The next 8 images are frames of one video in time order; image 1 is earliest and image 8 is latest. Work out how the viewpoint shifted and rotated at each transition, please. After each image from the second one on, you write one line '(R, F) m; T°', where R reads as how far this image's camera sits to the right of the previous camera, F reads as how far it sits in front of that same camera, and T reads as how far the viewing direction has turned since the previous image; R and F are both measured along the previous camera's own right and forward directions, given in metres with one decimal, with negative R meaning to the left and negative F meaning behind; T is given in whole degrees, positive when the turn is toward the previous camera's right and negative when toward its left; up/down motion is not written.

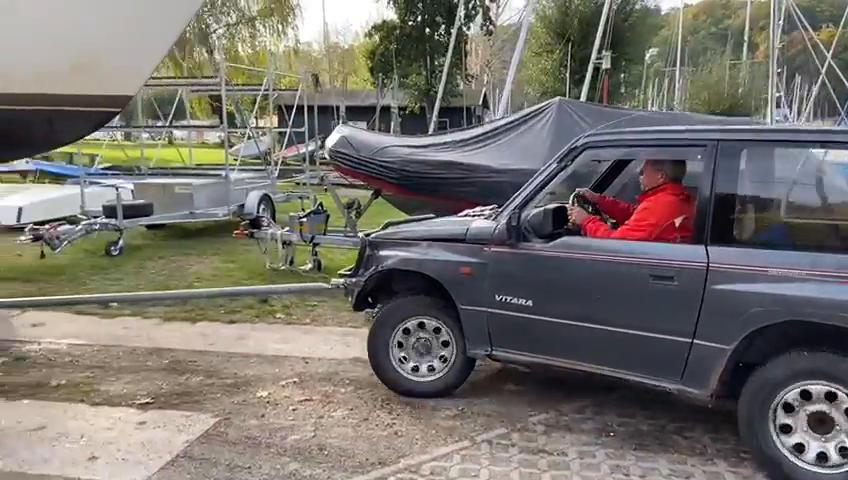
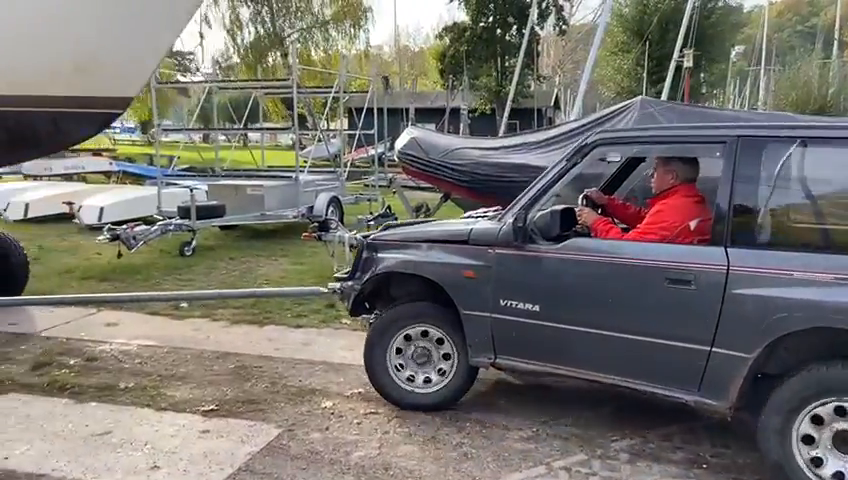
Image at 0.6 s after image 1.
(0.0, +0.3) m; -6°
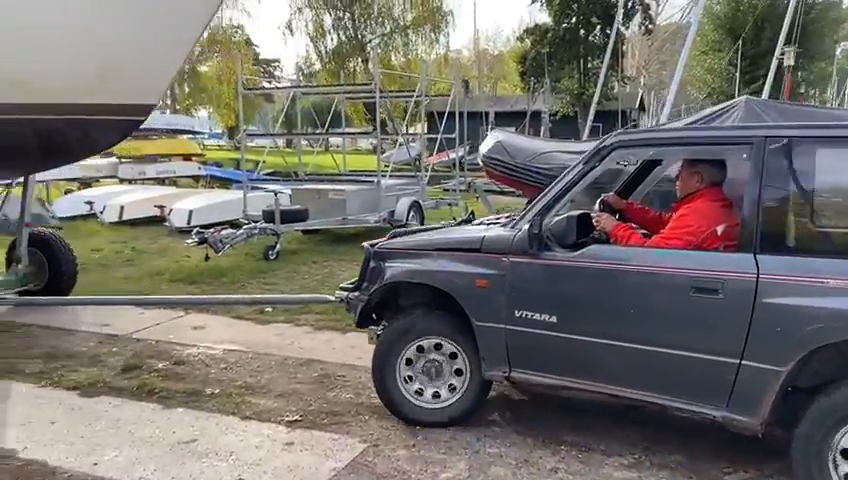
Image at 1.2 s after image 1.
(-0.1, +0.2) m; -7°
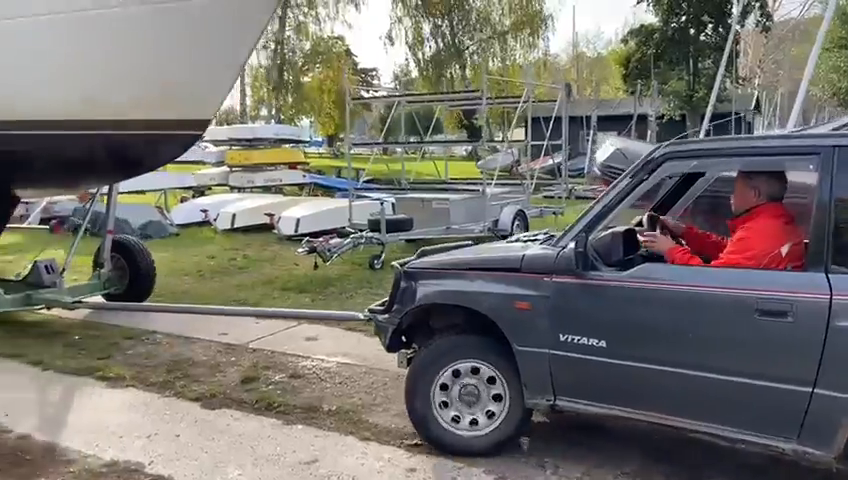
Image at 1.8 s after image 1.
(-0.2, +0.2) m; -8°
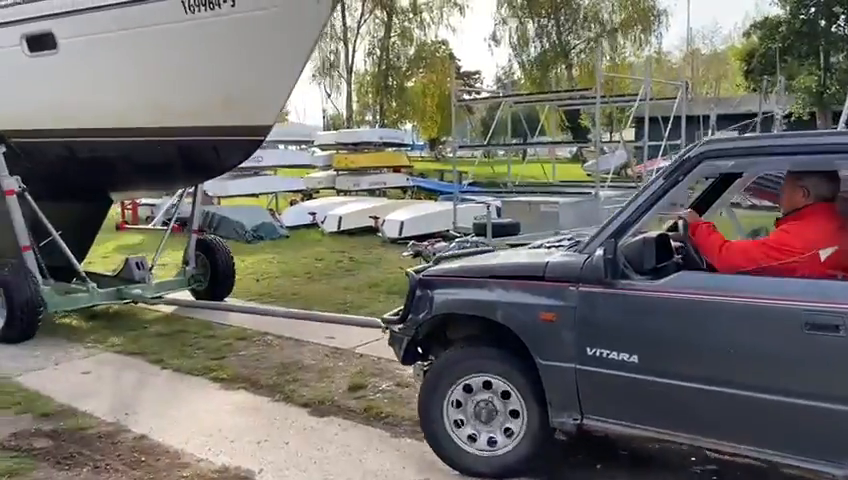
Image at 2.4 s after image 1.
(-0.1, +0.2) m; -9°
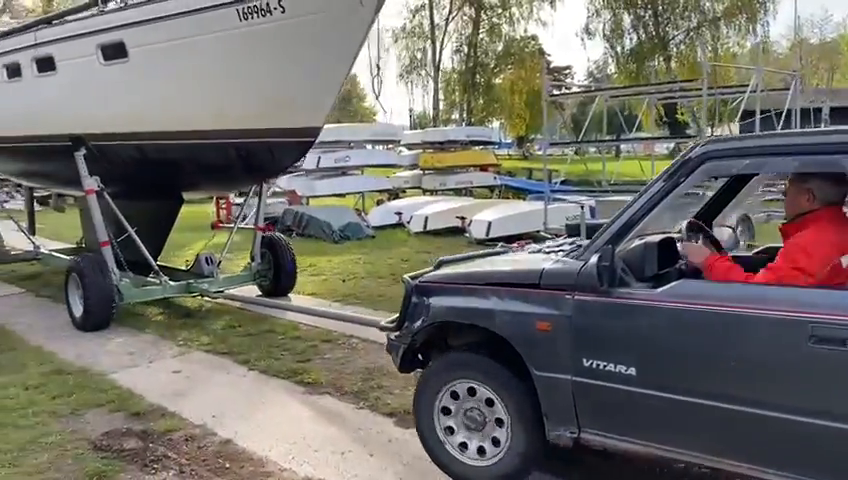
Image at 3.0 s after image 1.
(0.0, +0.2) m; -7°
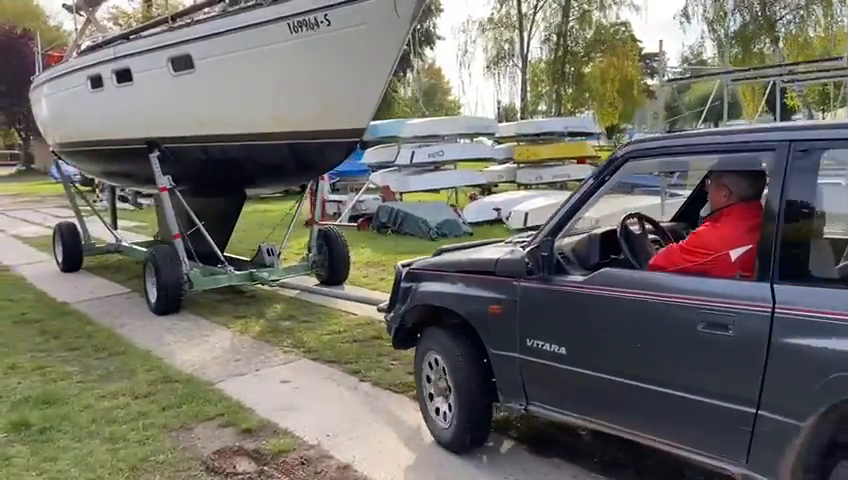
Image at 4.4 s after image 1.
(-0.3, +0.4) m; -7°
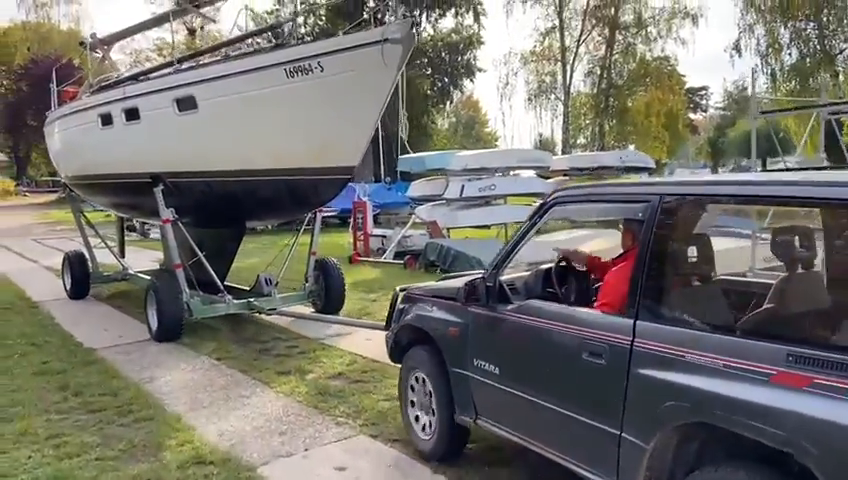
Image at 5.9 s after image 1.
(-0.3, +0.8) m; -3°
